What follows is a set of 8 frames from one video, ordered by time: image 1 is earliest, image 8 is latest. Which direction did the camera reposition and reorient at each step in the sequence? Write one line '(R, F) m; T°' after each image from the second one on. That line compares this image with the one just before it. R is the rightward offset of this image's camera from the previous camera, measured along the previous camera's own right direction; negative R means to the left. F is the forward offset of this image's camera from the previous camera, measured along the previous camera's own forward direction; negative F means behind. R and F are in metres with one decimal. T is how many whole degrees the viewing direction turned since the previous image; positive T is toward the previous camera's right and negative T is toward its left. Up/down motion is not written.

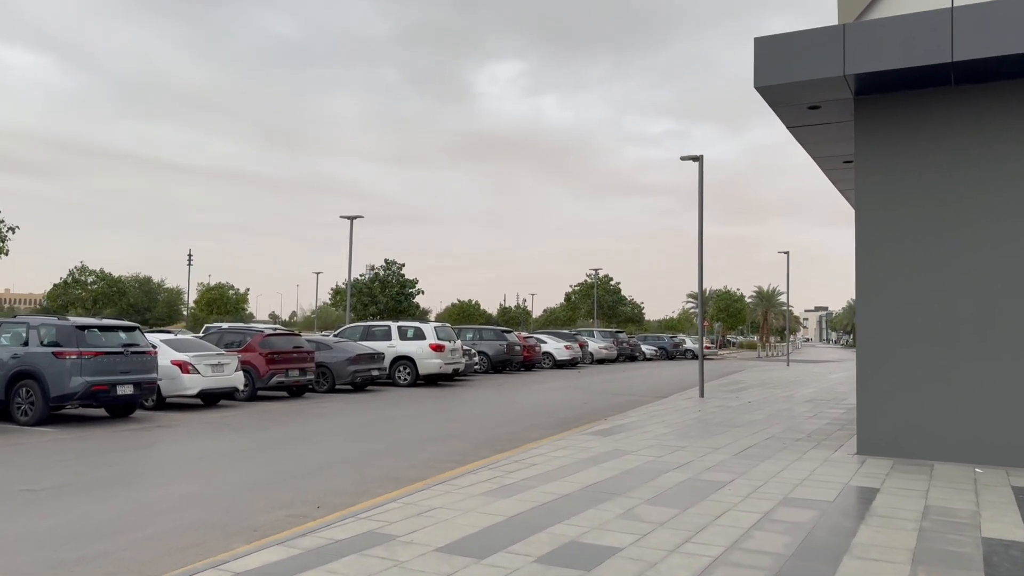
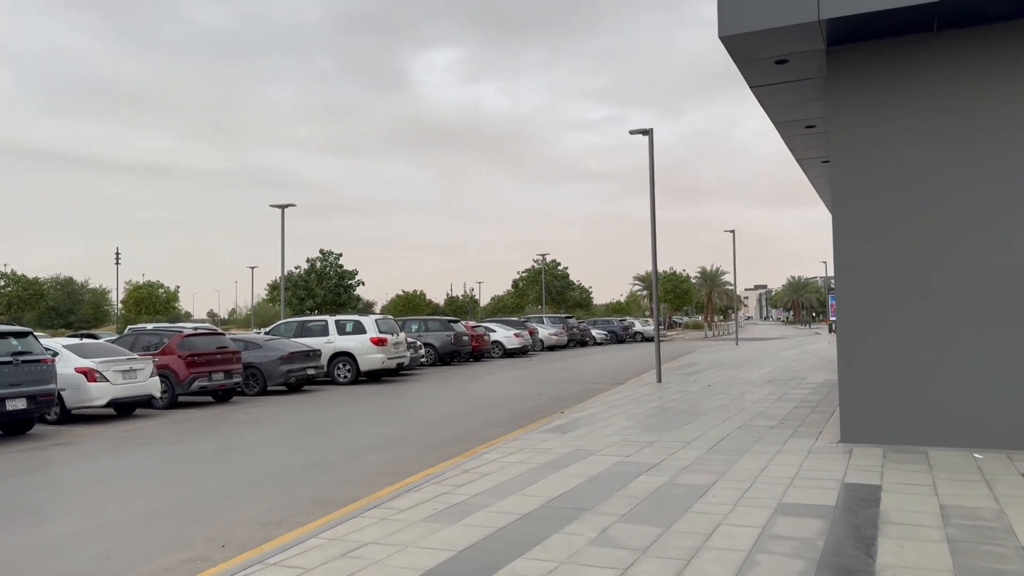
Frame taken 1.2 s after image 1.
(+0.1, +1.2) m; +4°
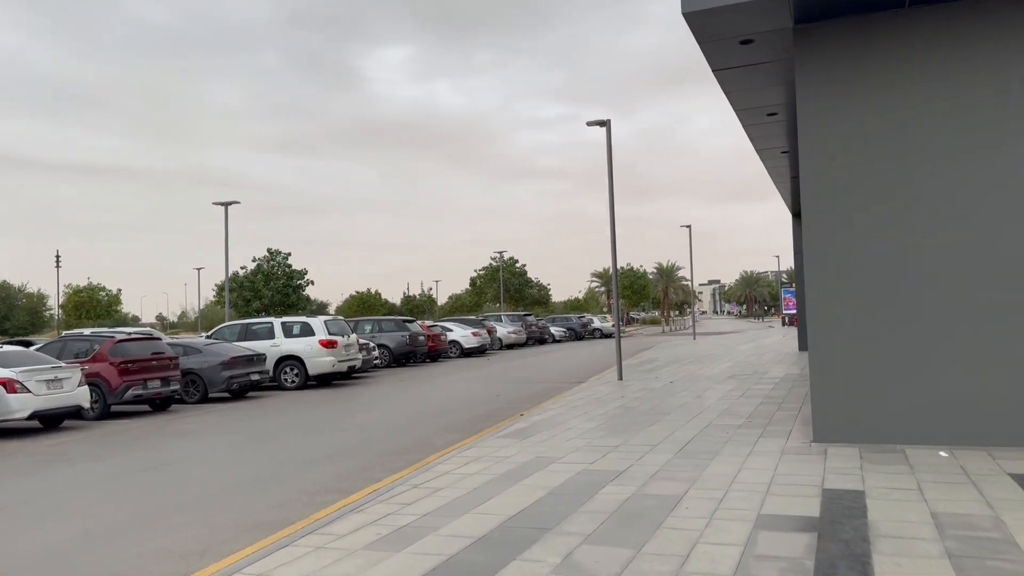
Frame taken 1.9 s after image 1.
(+0.1, +0.6) m; +3°
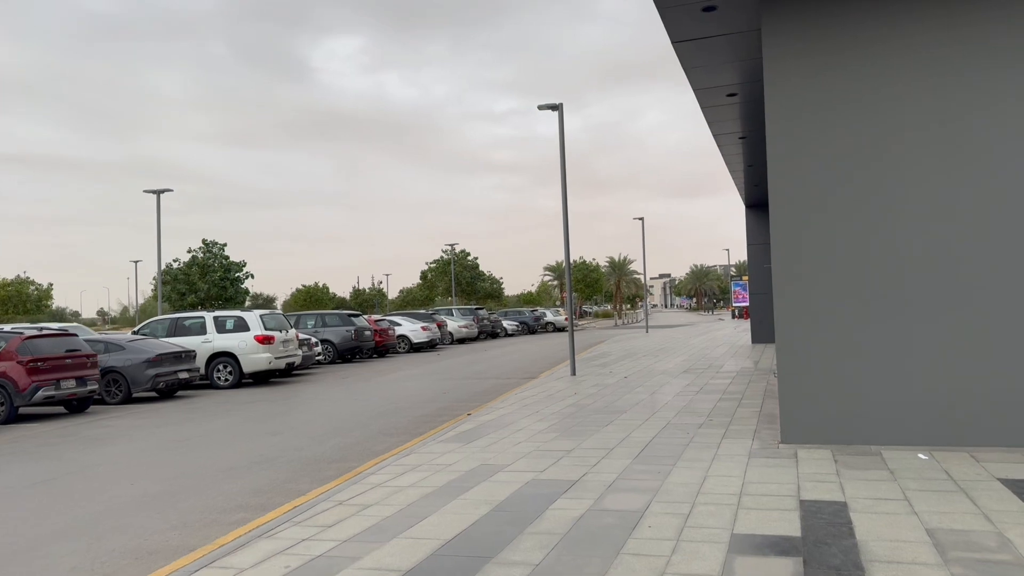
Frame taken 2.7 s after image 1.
(+0.1, +0.8) m; +3°
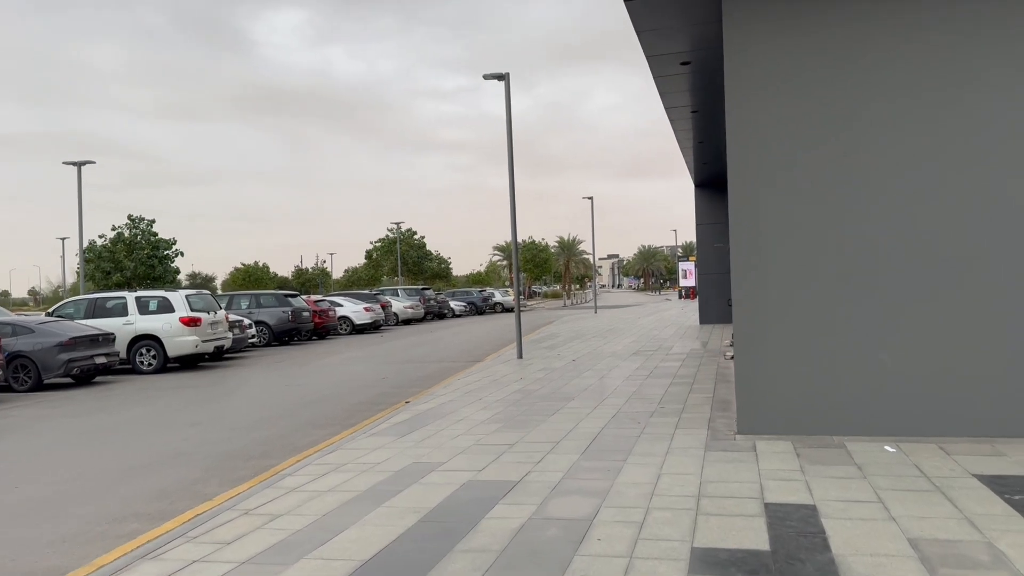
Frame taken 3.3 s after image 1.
(+0.1, +0.7) m; +4°
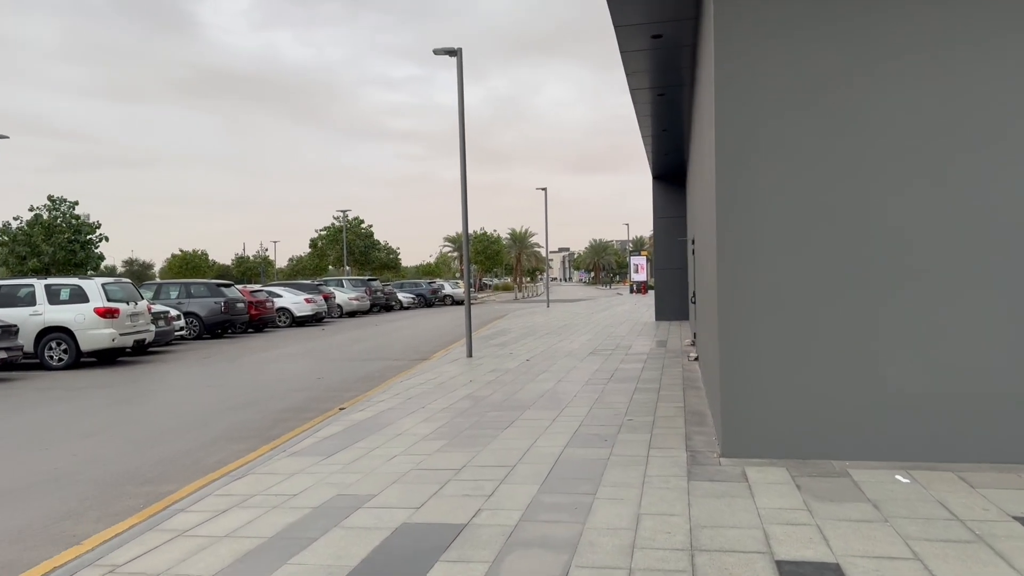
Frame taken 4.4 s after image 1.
(0.0, +1.1) m; +4°
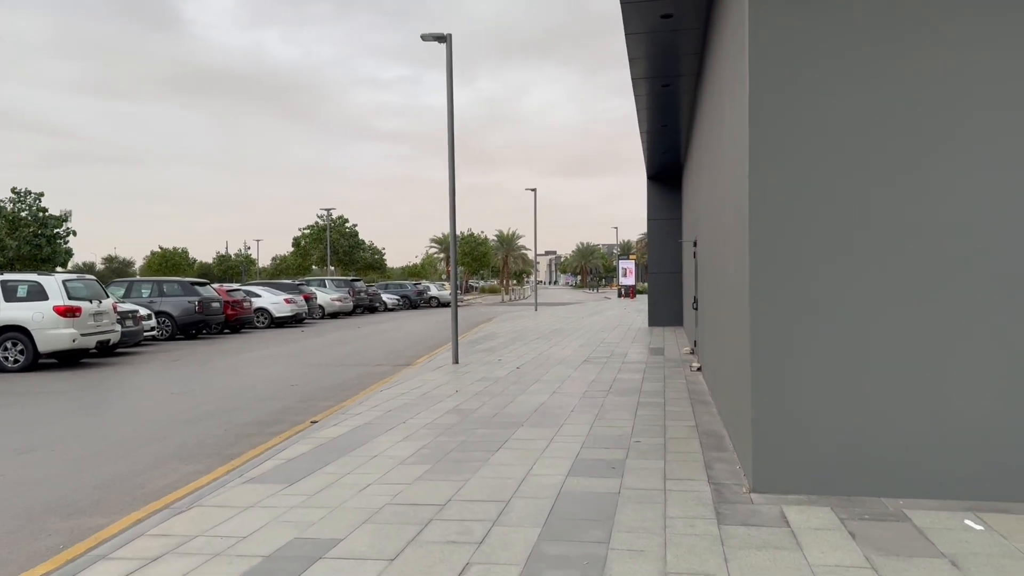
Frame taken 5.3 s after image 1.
(-0.1, +0.9) m; +1°
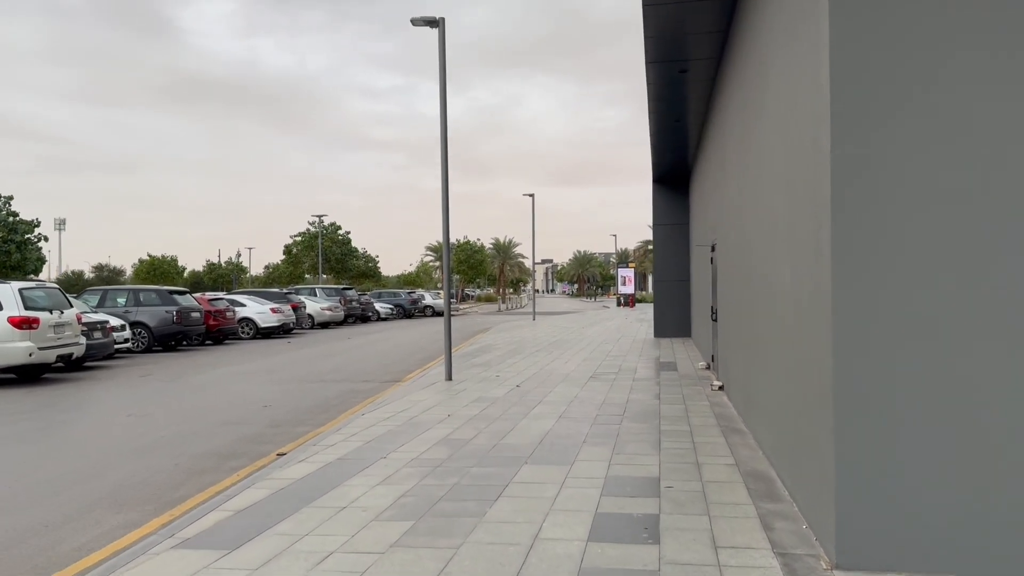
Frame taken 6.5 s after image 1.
(0.0, +1.2) m; 0°
